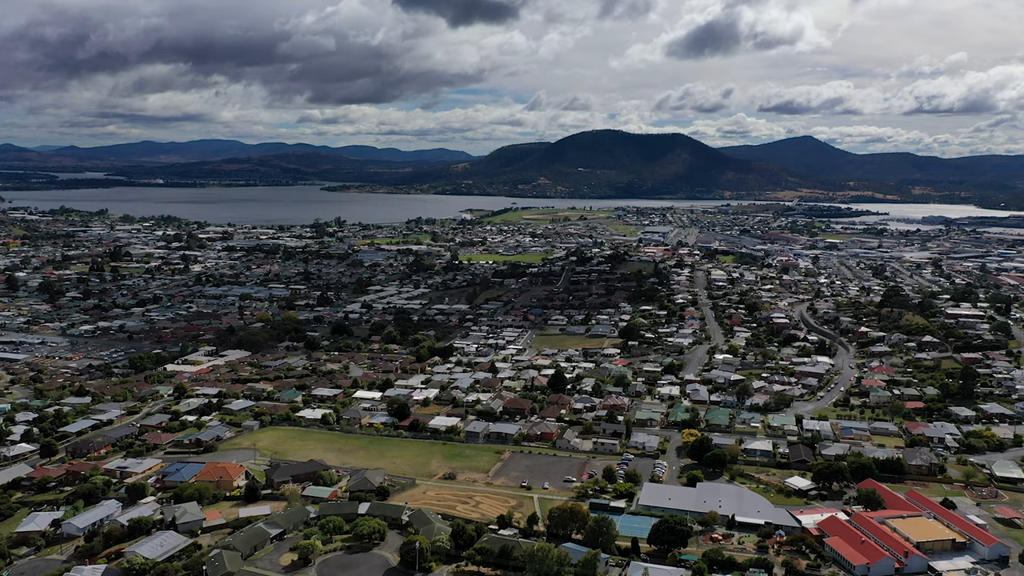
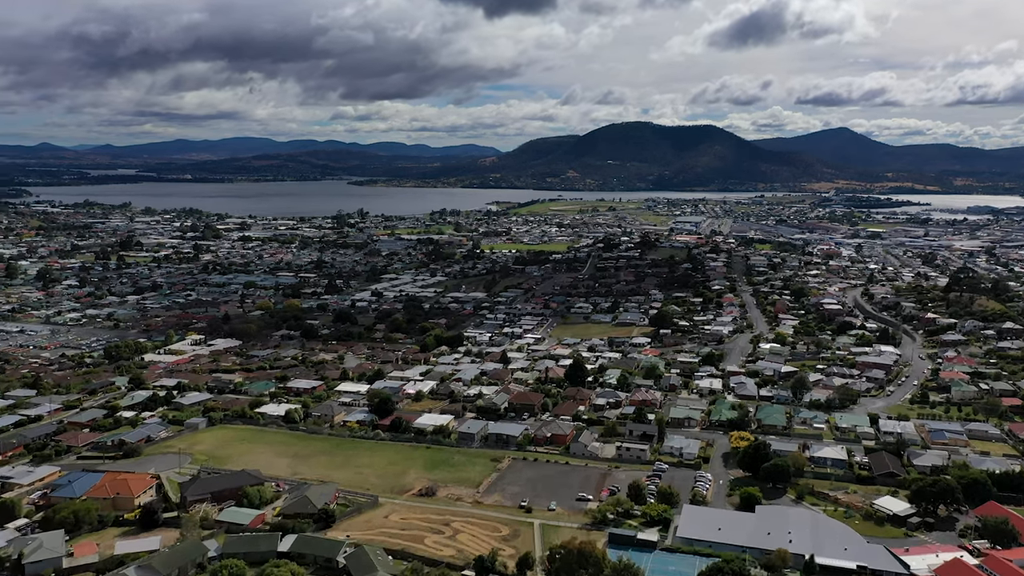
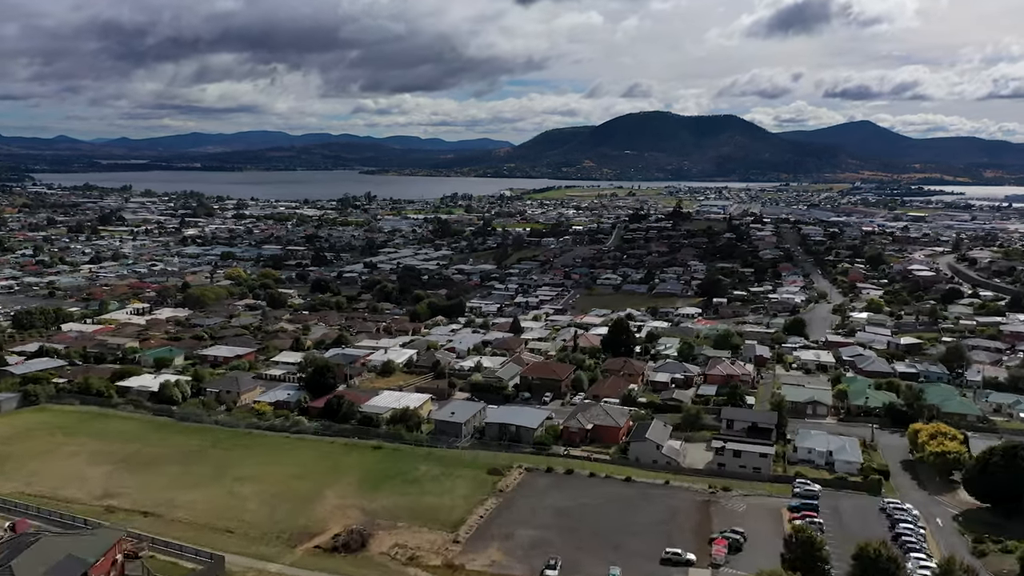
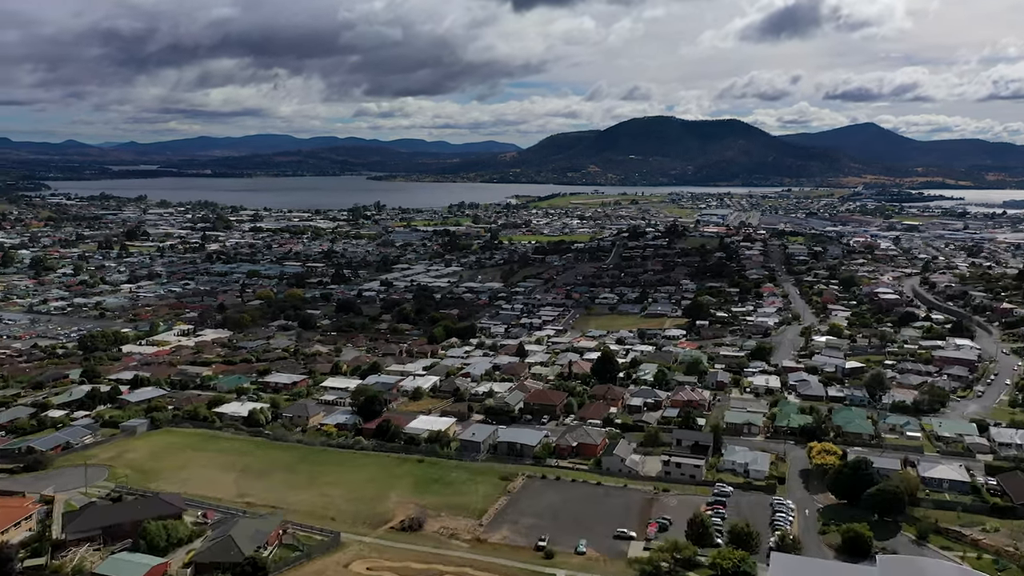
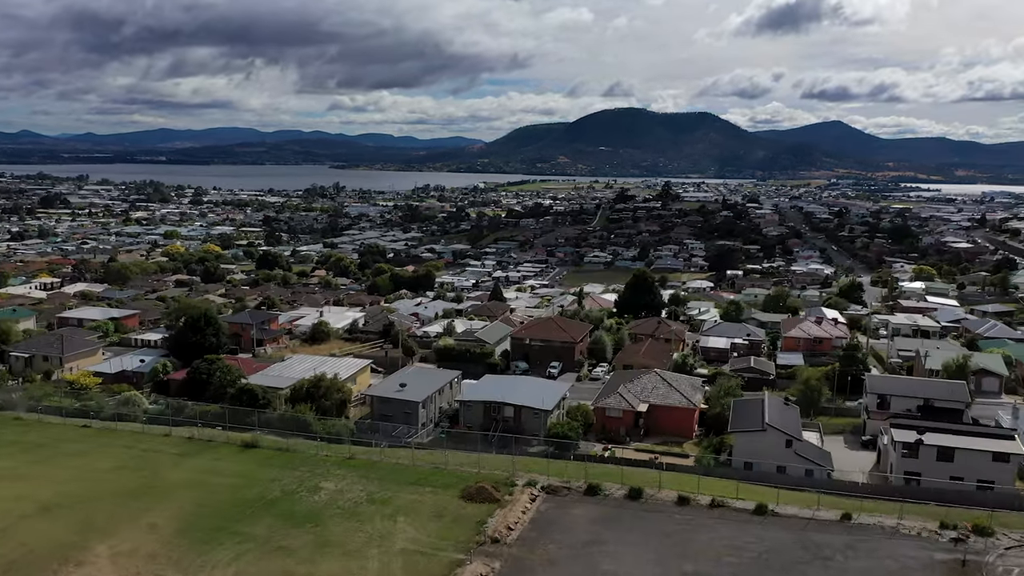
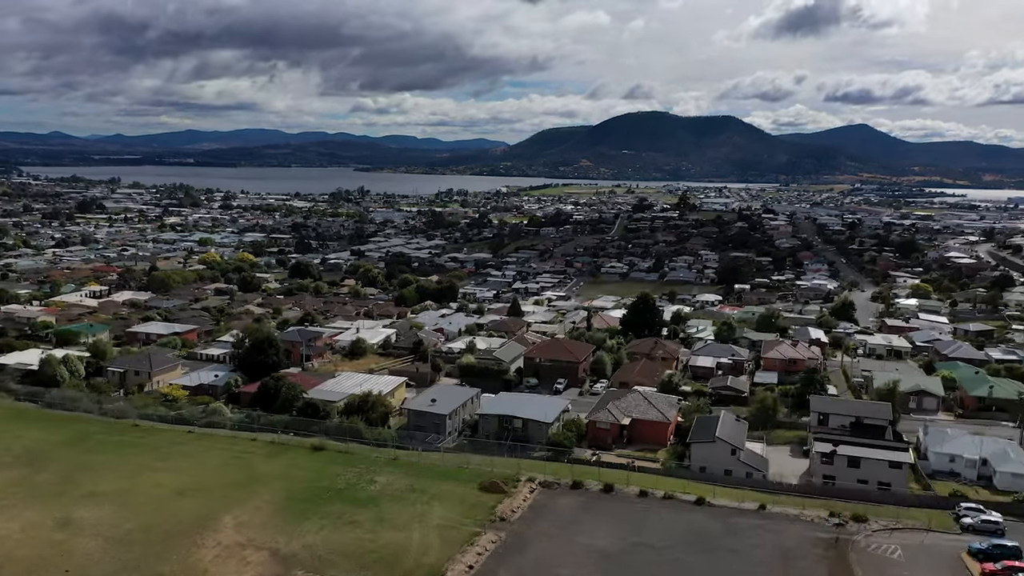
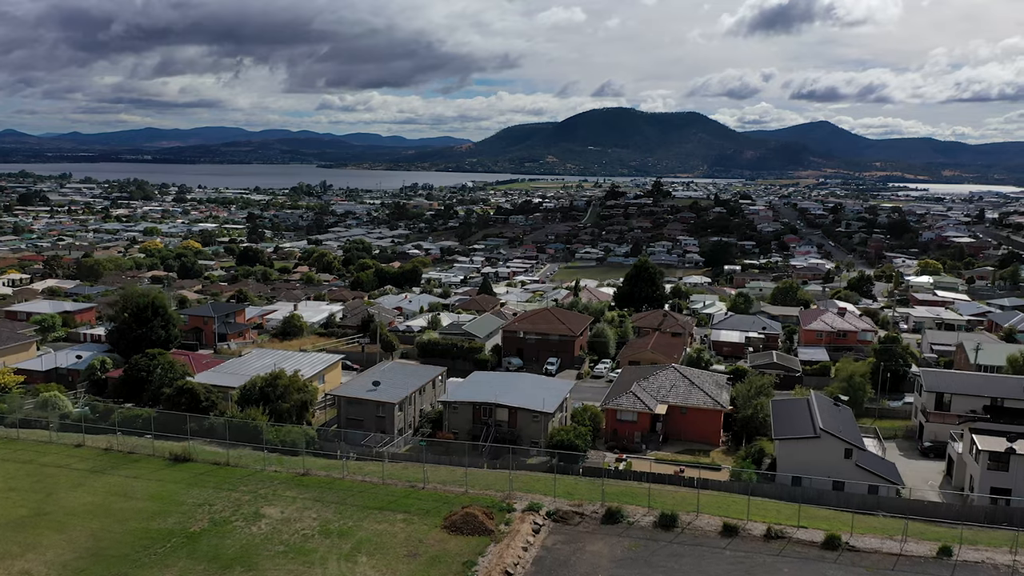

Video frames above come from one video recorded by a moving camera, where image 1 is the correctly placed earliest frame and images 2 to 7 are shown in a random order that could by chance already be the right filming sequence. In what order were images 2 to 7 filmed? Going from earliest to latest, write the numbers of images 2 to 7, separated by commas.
2, 4, 3, 6, 5, 7
